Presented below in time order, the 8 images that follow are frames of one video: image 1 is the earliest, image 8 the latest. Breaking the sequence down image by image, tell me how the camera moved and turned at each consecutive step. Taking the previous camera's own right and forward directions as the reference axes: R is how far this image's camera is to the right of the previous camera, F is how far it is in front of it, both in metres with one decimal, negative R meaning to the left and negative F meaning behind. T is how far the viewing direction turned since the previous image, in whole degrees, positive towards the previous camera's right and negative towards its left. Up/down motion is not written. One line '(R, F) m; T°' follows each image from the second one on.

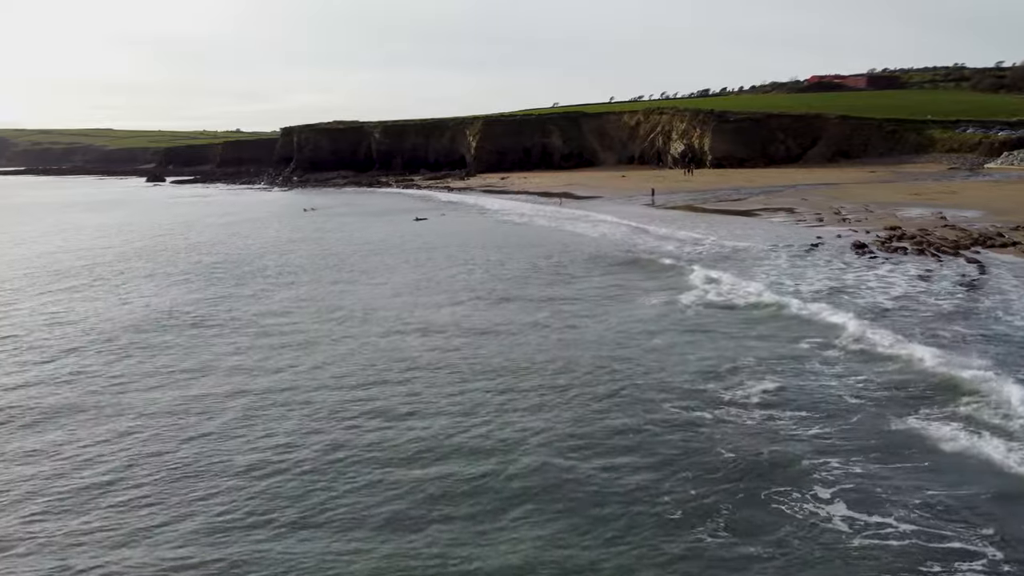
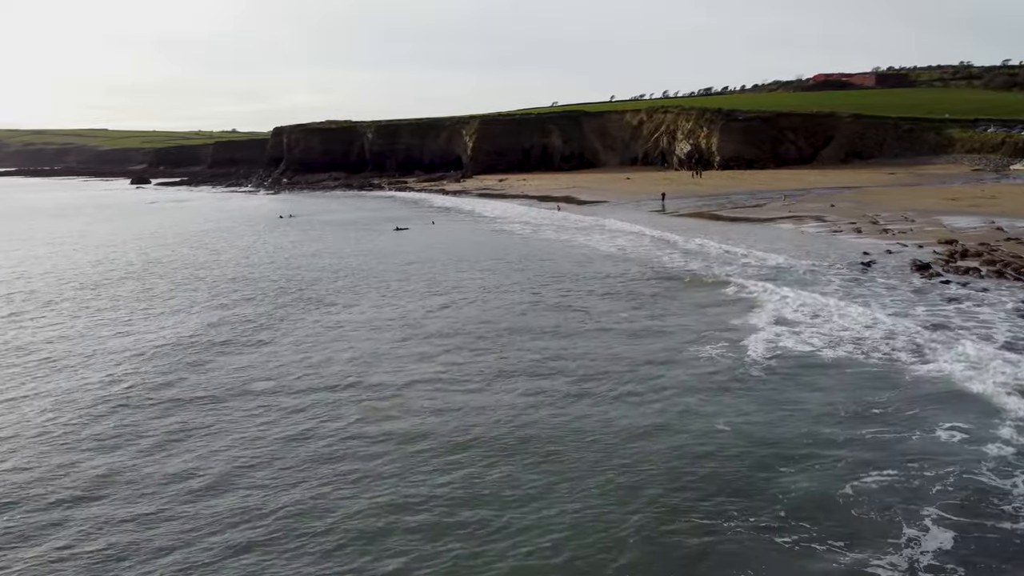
(-0.1, +4.1) m; 0°
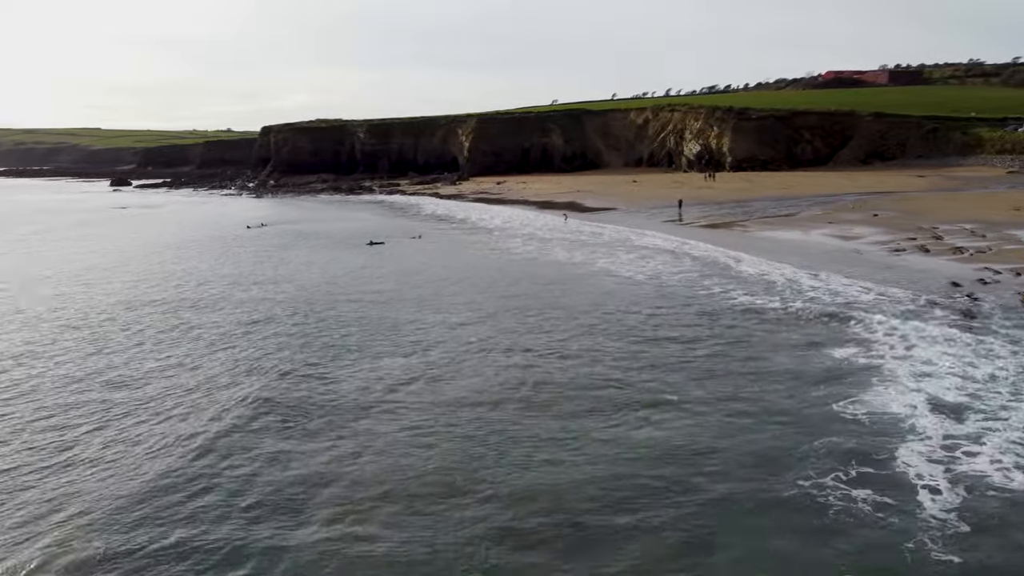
(-0.2, +5.2) m; 0°
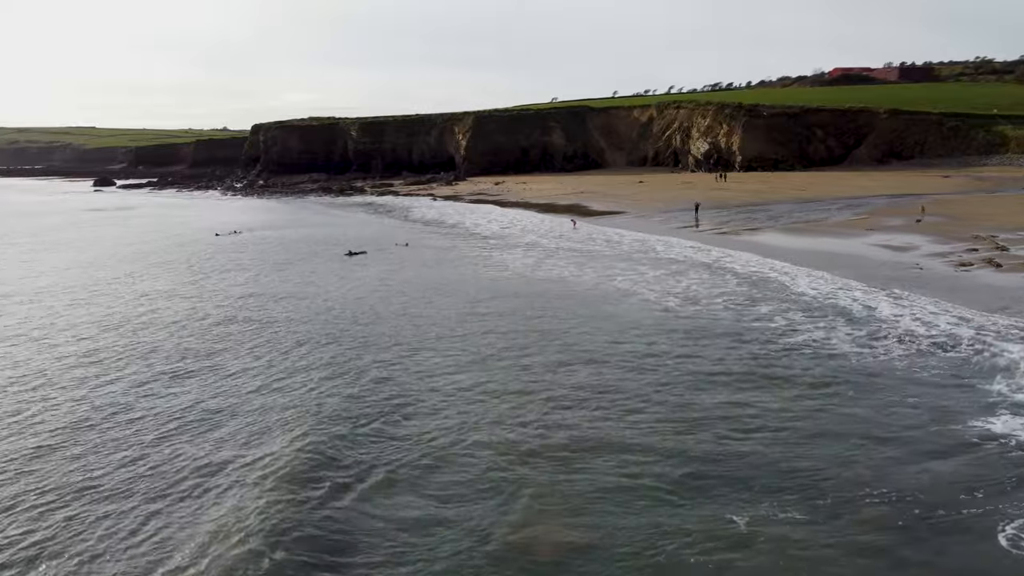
(-0.1, +3.9) m; 0°
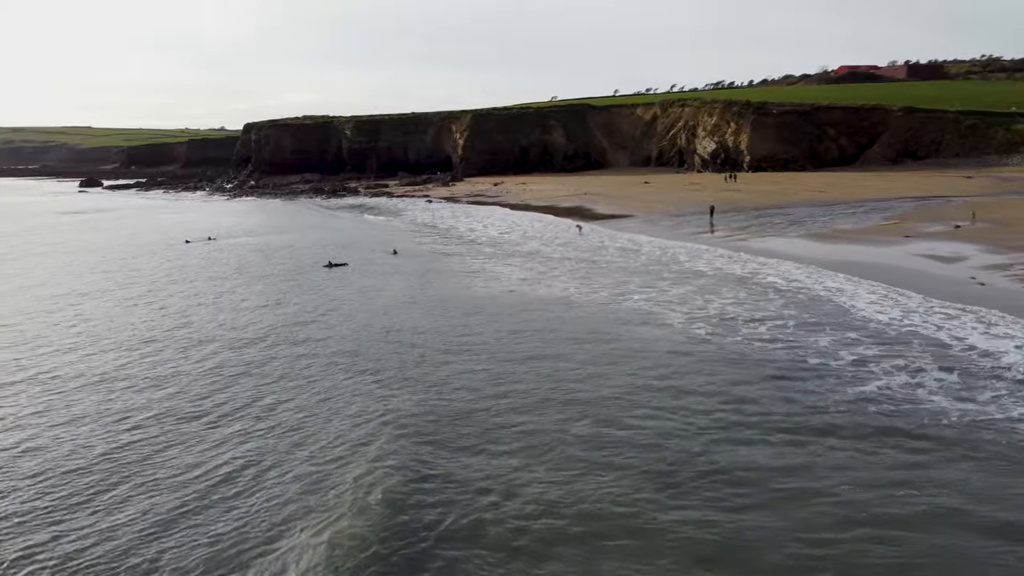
(-0.1, +3.1) m; 0°
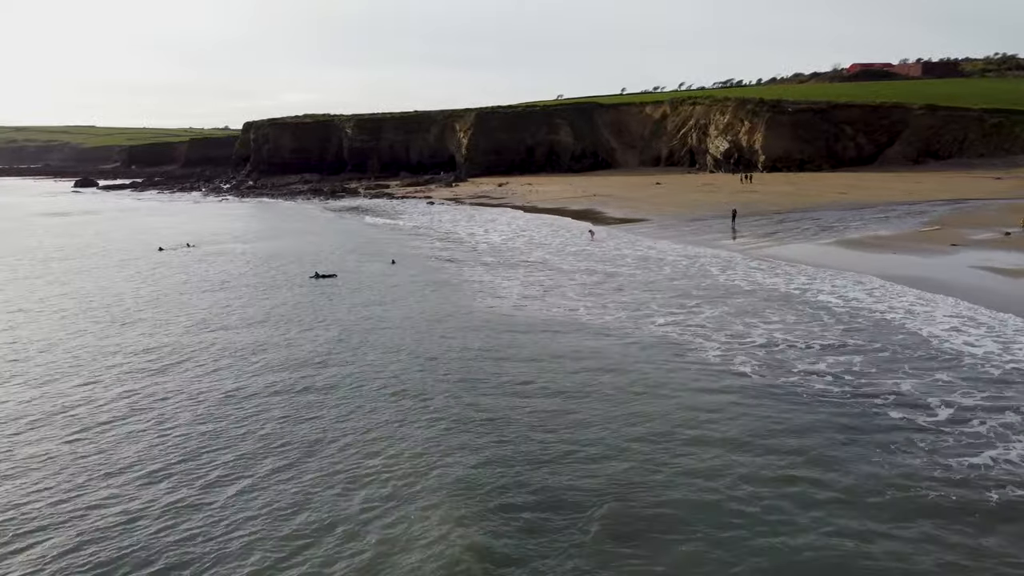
(-0.1, +2.7) m; 0°
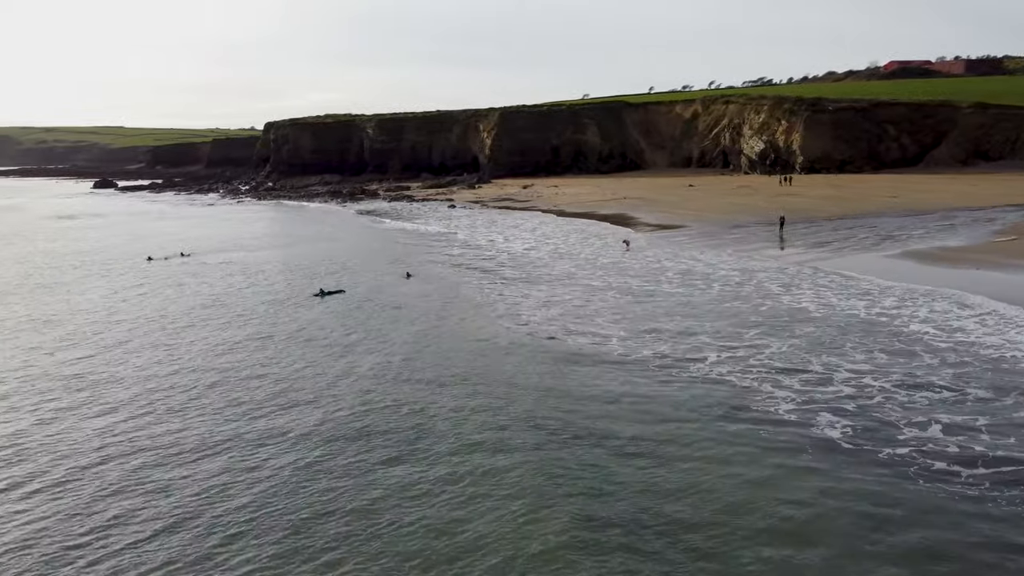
(-0.1, +2.8) m; -2°
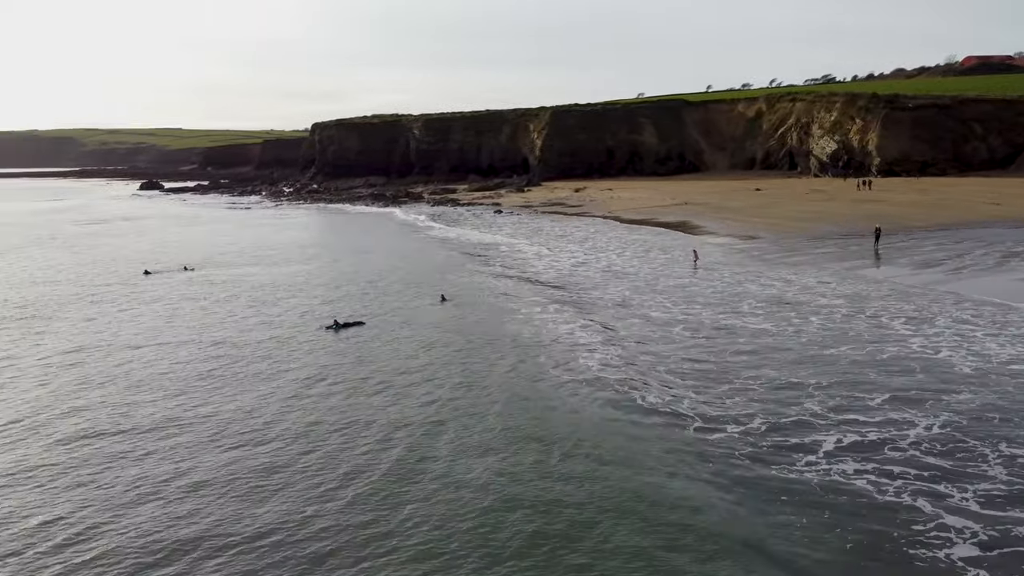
(-0.1, +3.8) m; -3°
